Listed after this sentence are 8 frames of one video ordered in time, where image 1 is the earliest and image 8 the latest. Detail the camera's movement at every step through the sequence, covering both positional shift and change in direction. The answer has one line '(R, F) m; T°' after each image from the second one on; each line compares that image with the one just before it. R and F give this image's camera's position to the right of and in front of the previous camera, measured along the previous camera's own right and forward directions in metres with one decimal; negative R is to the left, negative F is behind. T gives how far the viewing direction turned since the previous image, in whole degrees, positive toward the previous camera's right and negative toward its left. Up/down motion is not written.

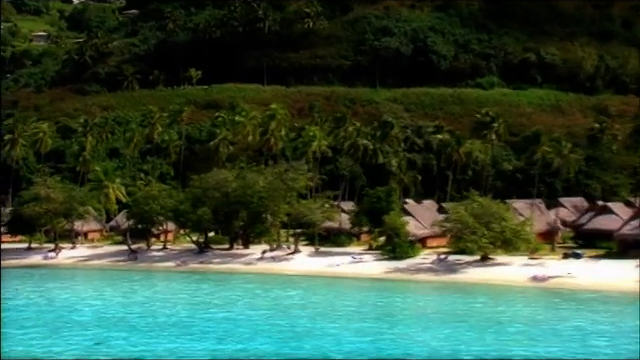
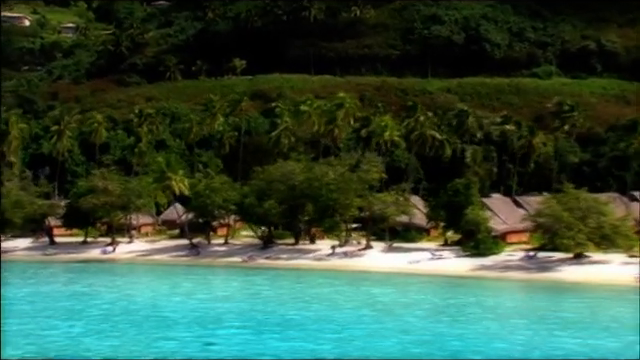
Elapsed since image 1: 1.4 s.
(-2.9, +1.8) m; -1°
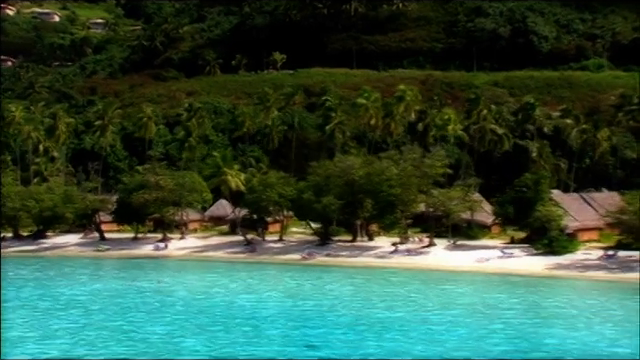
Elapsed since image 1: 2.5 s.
(-2.2, +1.0) m; -1°
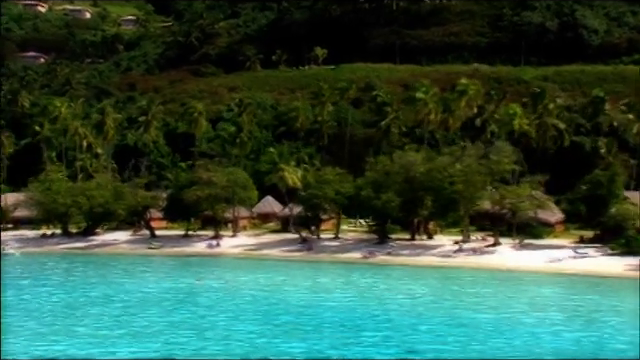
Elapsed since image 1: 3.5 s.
(-2.0, +0.9) m; -2°
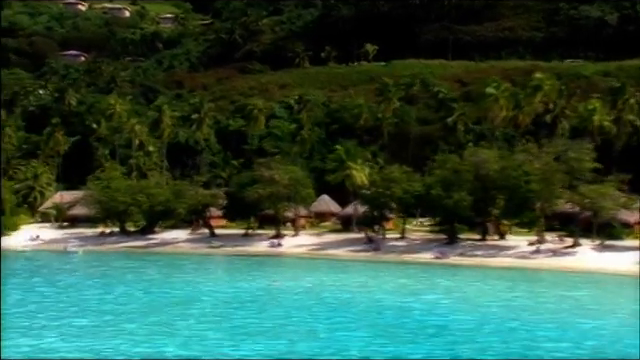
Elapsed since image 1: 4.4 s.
(-2.0, +1.0) m; -2°
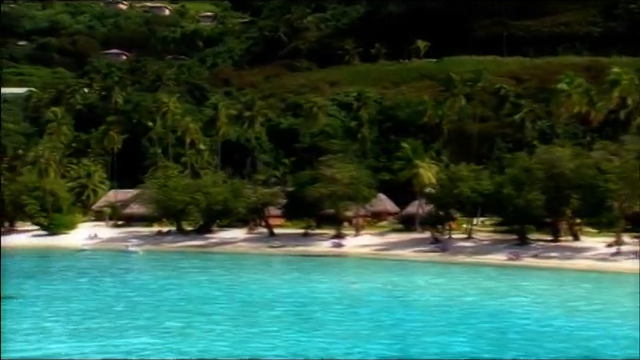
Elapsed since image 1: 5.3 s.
(-1.8, +0.9) m; -2°
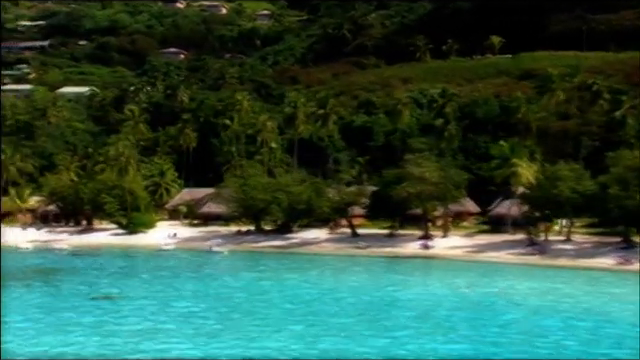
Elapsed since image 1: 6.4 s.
(-2.3, +1.2) m; -3°
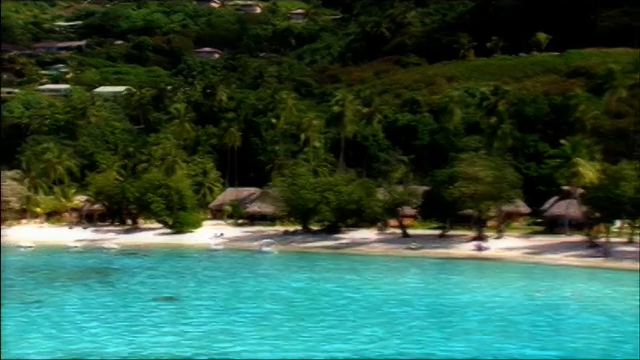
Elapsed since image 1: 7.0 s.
(-1.2, +0.7) m; -2°
